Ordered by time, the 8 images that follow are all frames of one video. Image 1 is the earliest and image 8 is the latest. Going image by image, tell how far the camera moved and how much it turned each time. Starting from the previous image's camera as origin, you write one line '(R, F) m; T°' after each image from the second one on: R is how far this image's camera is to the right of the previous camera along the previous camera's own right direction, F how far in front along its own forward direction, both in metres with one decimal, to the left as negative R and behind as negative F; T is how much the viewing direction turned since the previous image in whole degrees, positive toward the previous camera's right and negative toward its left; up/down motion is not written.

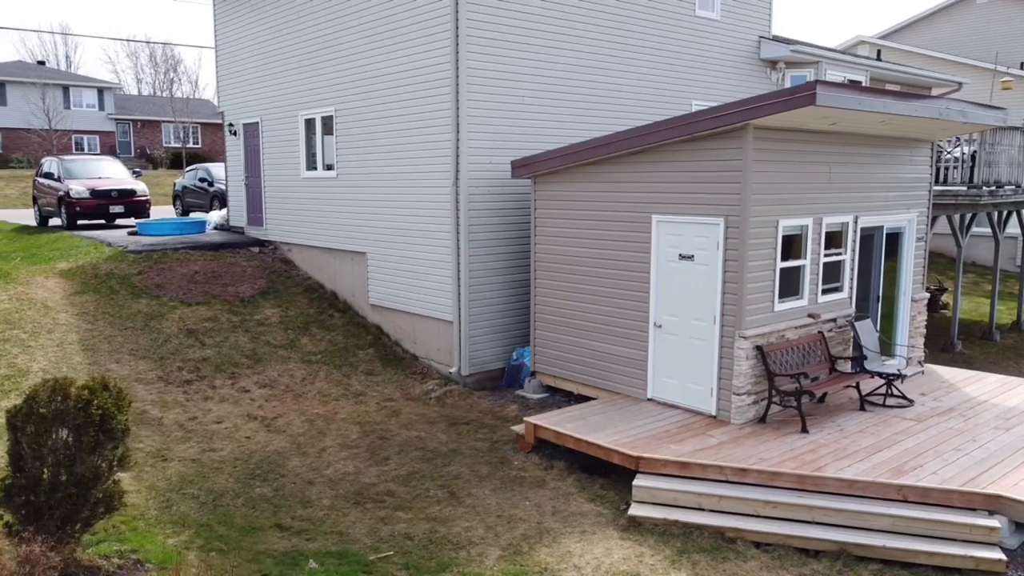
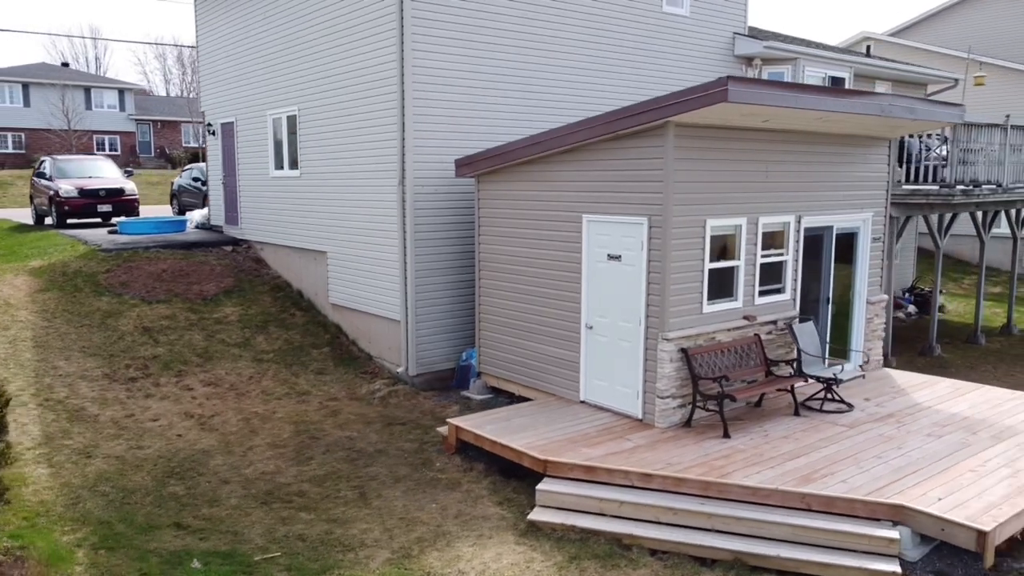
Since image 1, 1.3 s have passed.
(+1.1, +0.1) m; -2°
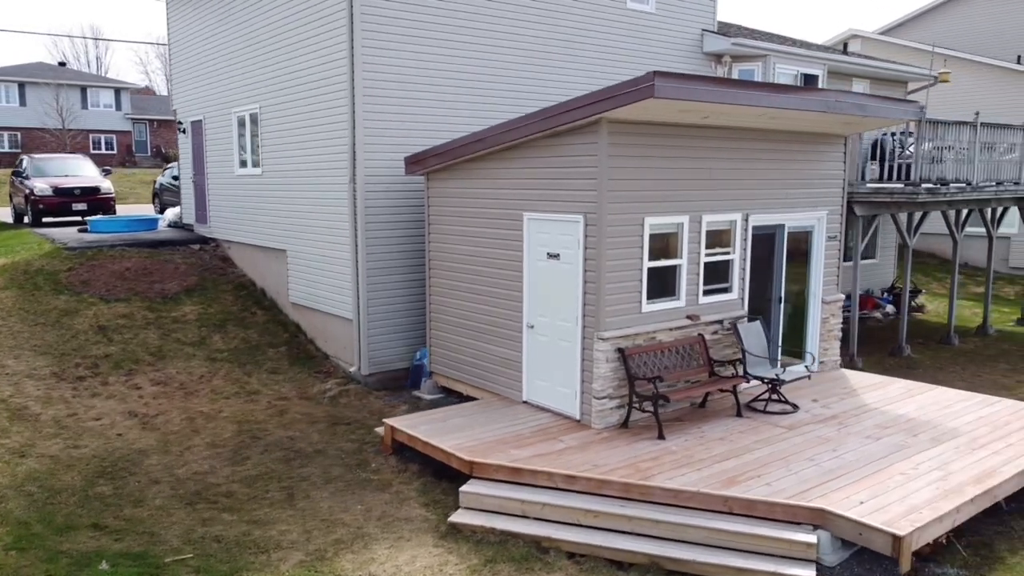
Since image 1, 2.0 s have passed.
(+0.7, +0.1) m; -1°
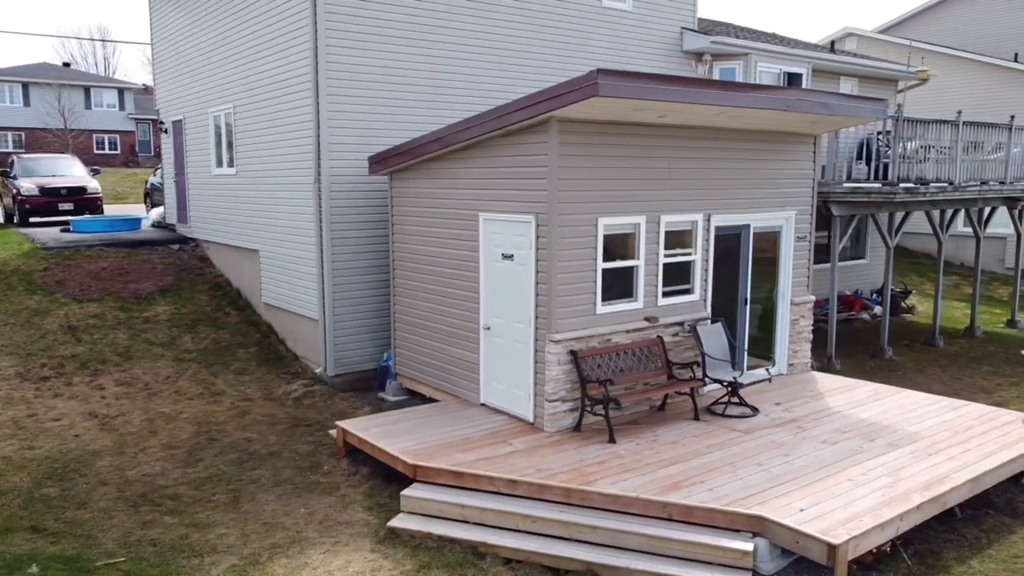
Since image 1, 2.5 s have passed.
(+0.6, +0.1) m; -1°
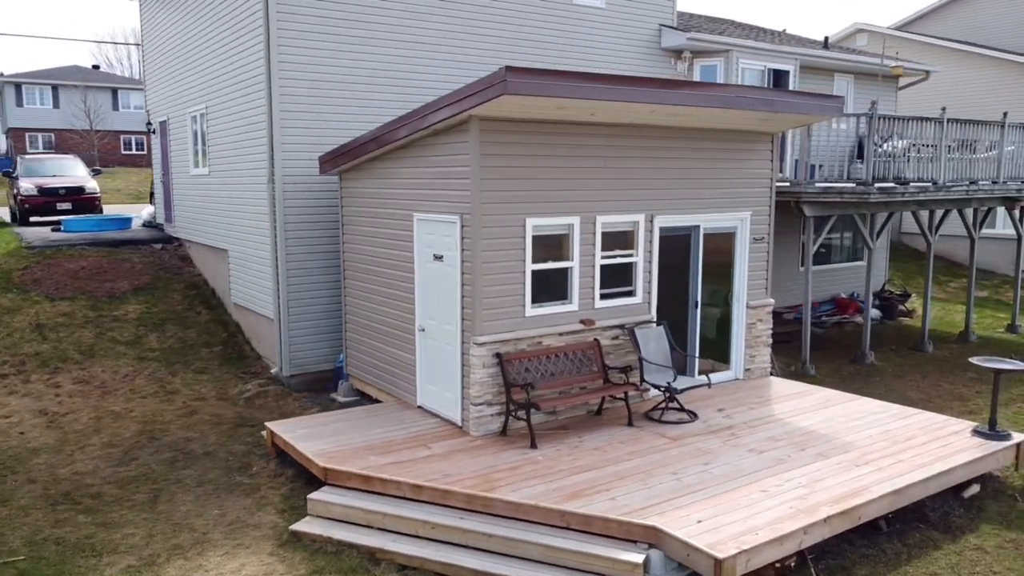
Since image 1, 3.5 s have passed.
(+1.0, +0.1) m; -3°
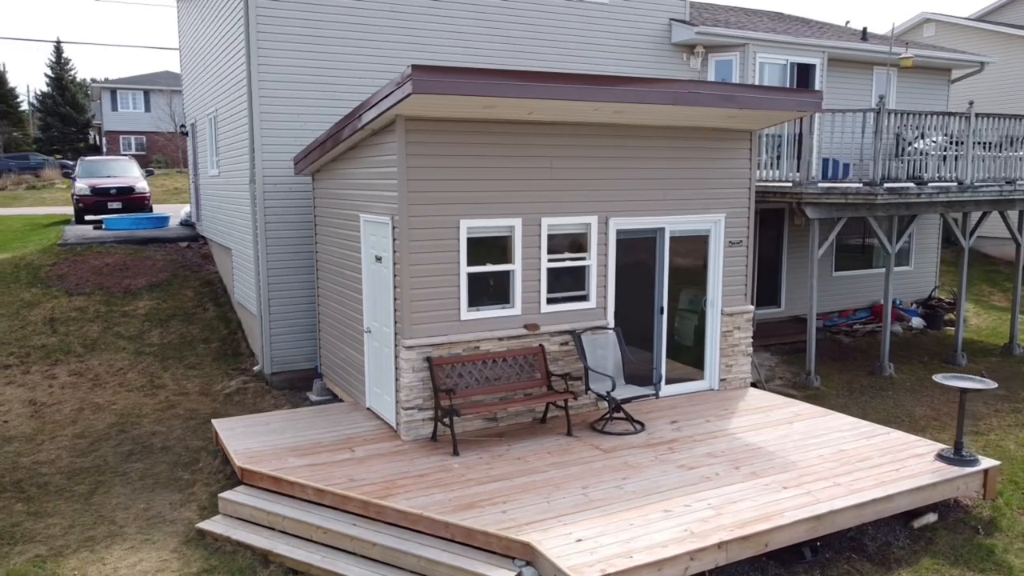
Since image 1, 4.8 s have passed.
(+1.5, +0.3) m; -7°
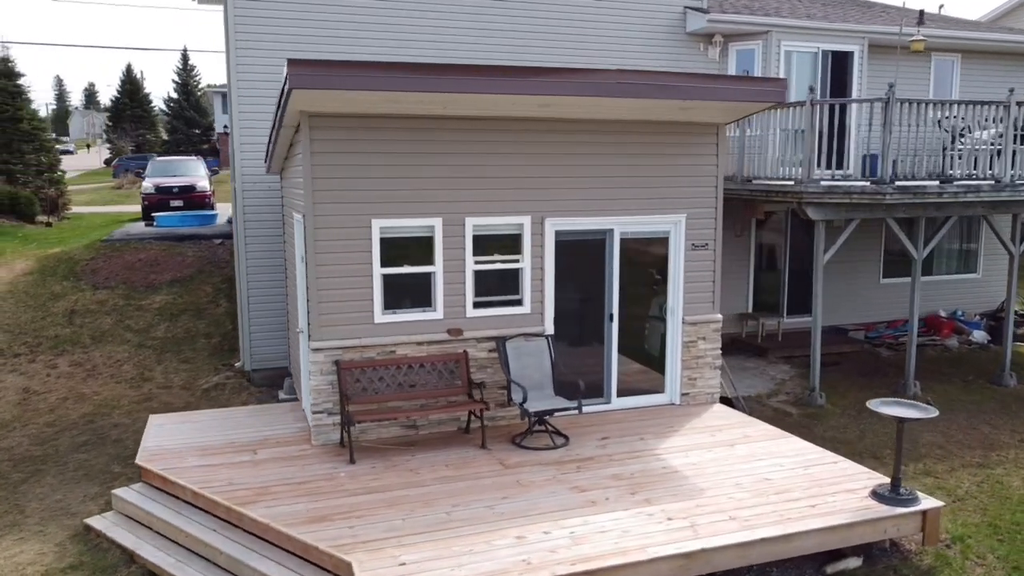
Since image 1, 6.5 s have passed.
(+1.8, +0.5) m; -8°
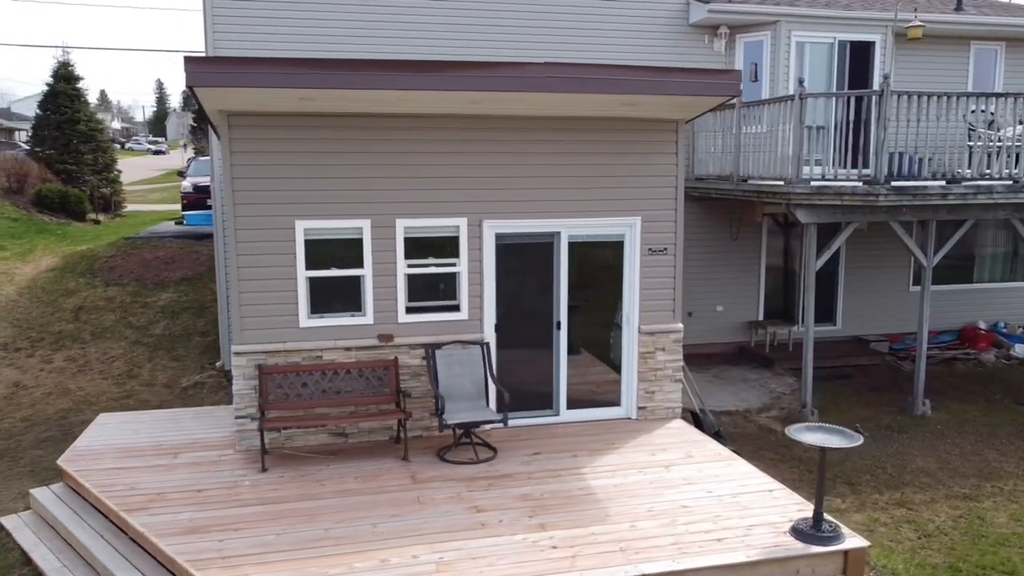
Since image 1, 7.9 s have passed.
(+1.3, +0.4) m; -6°
